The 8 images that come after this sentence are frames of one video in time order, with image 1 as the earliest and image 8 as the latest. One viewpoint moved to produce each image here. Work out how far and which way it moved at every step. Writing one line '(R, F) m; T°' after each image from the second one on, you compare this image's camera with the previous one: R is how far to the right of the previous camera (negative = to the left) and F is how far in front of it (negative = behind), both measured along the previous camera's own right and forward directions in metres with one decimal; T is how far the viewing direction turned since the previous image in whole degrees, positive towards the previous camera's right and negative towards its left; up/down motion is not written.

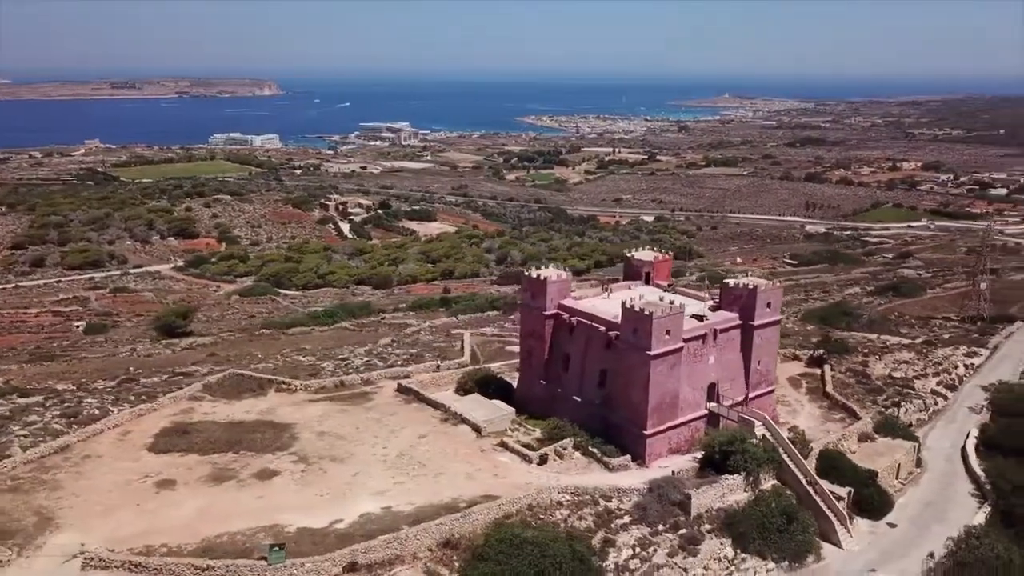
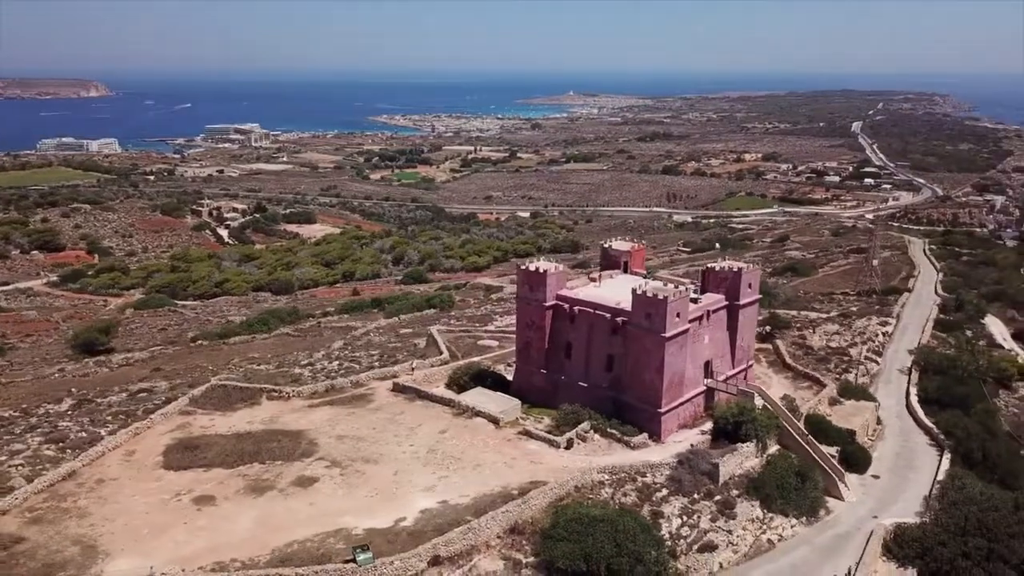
(-4.9, -0.2) m; +10°
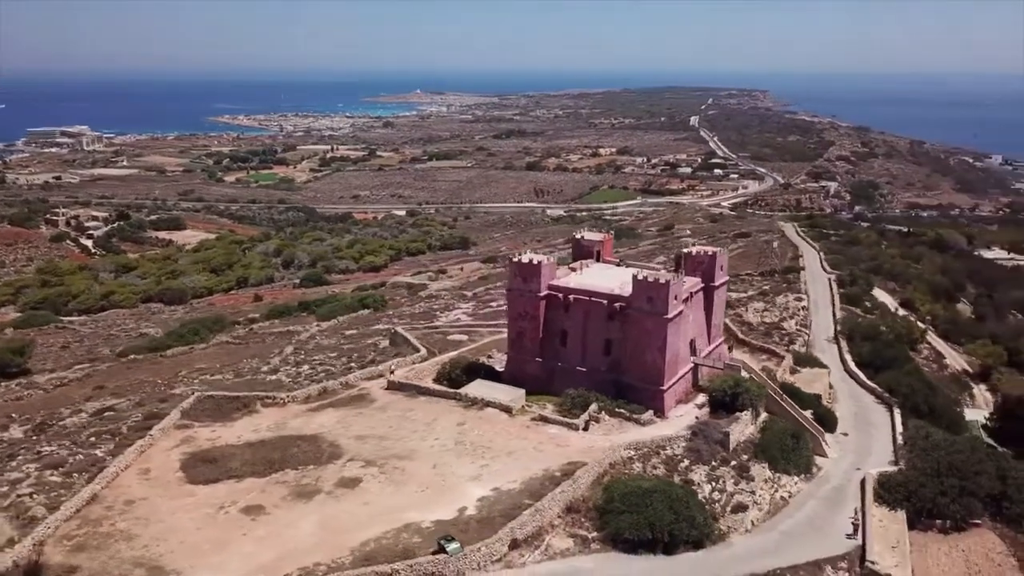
(-4.9, -0.2) m; +10°
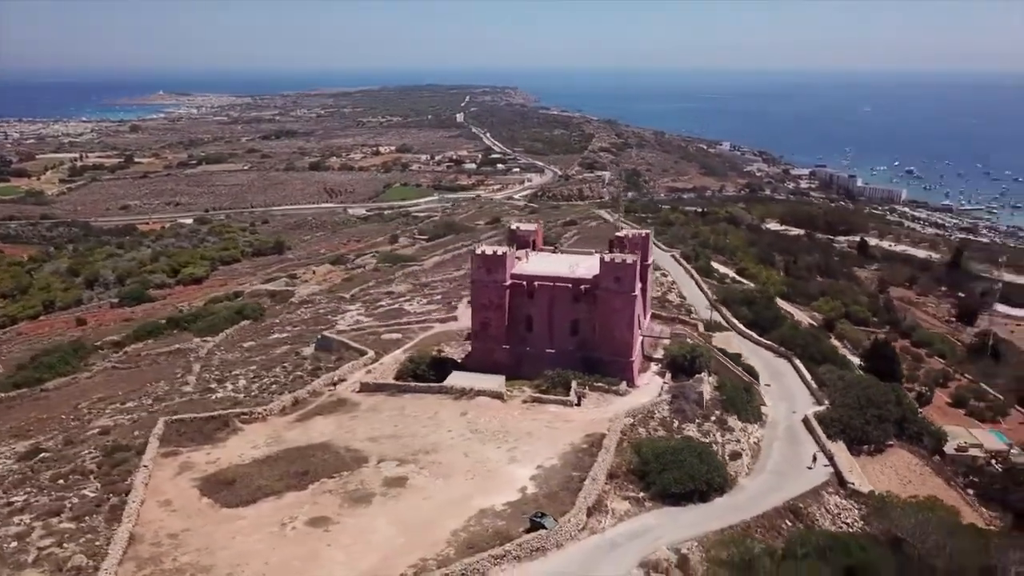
(-7.0, +0.1) m; +16°
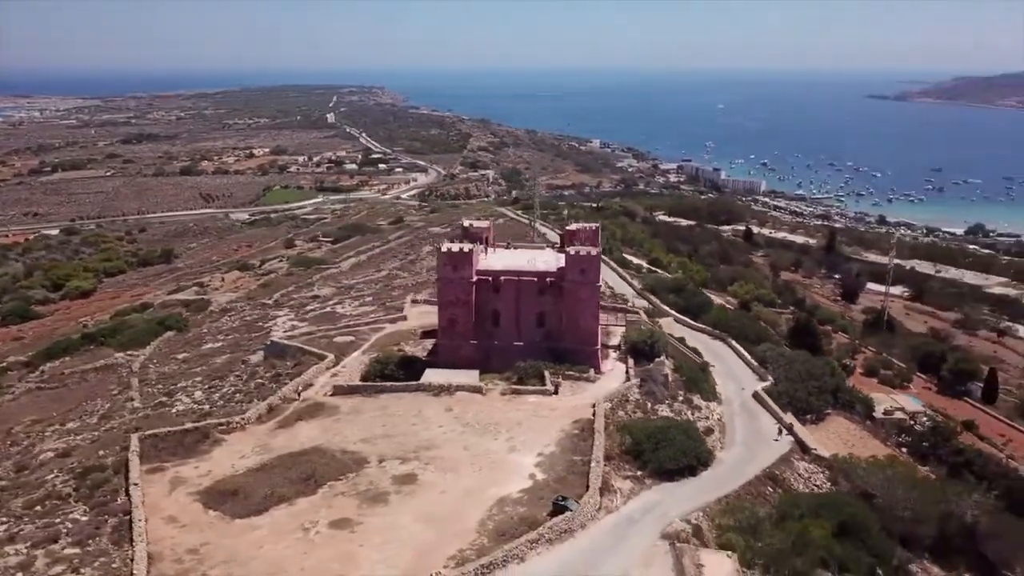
(-3.4, -0.3) m; +9°
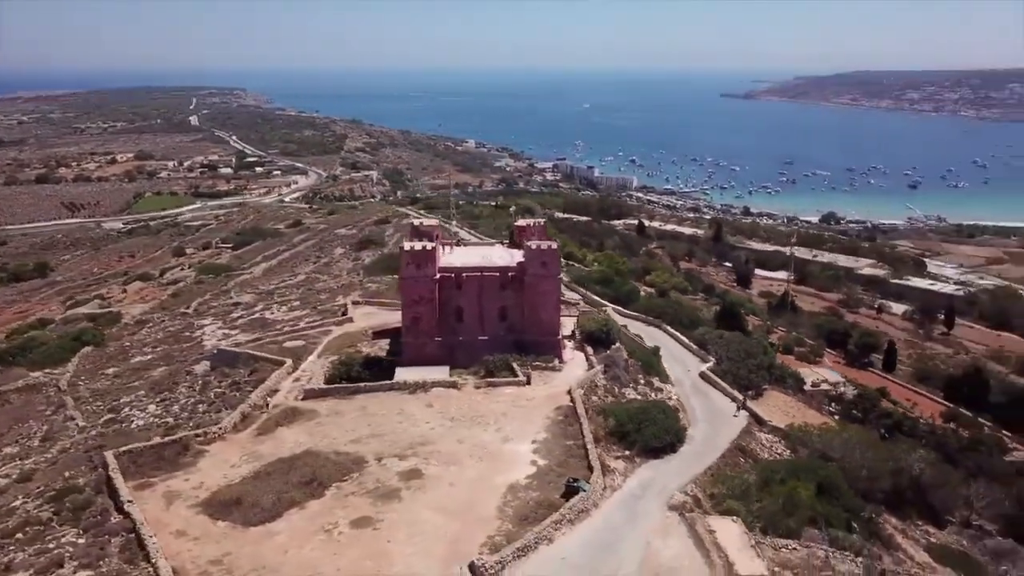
(-3.3, -0.3) m; +9°
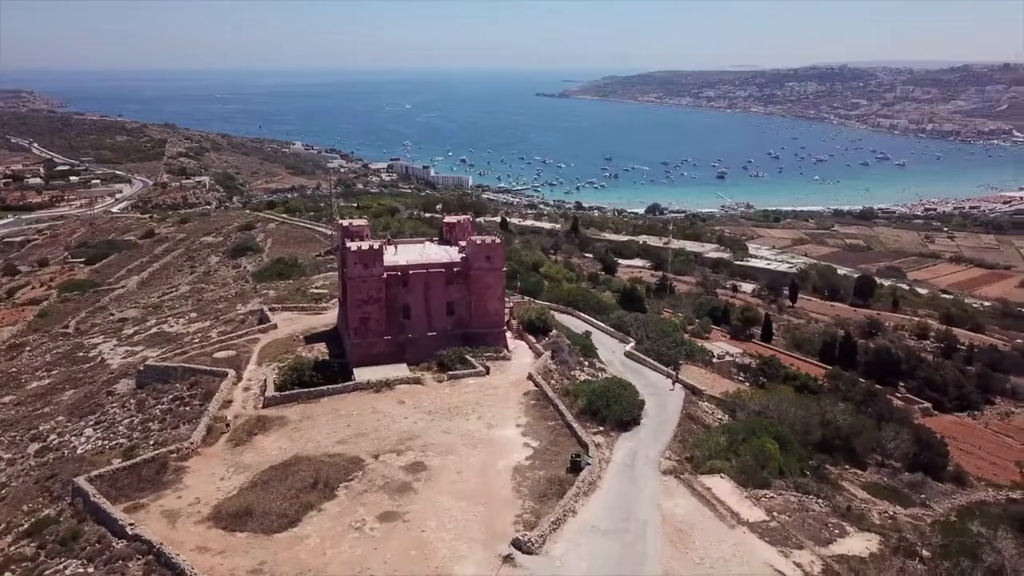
(-4.4, -0.4) m; +12°
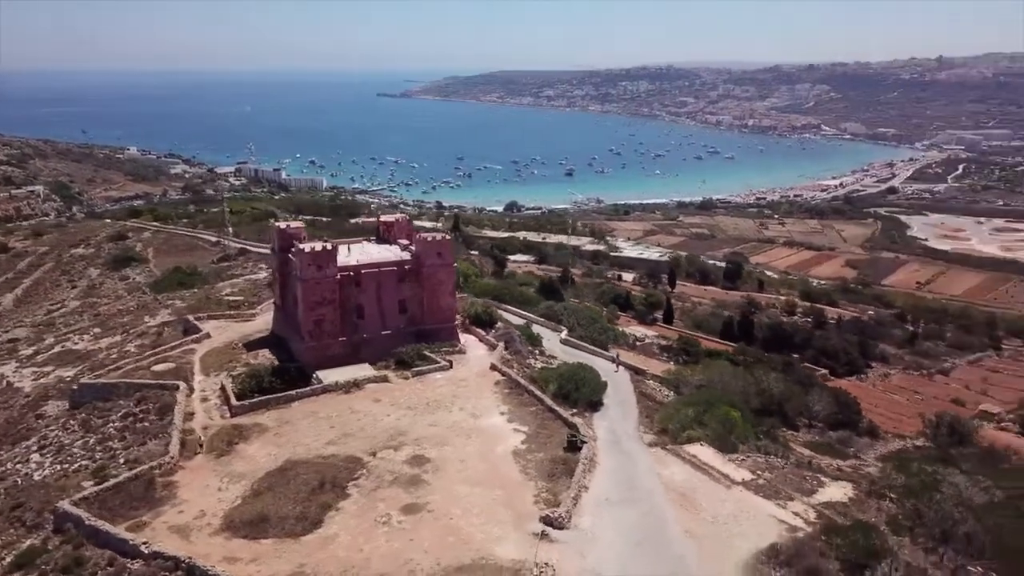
(-3.9, -0.4) m; +10°
